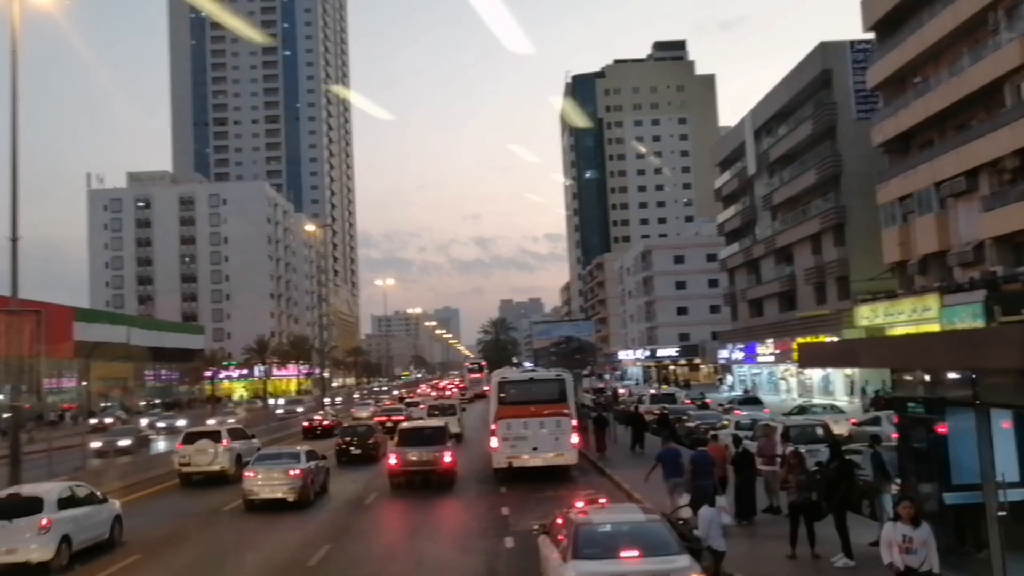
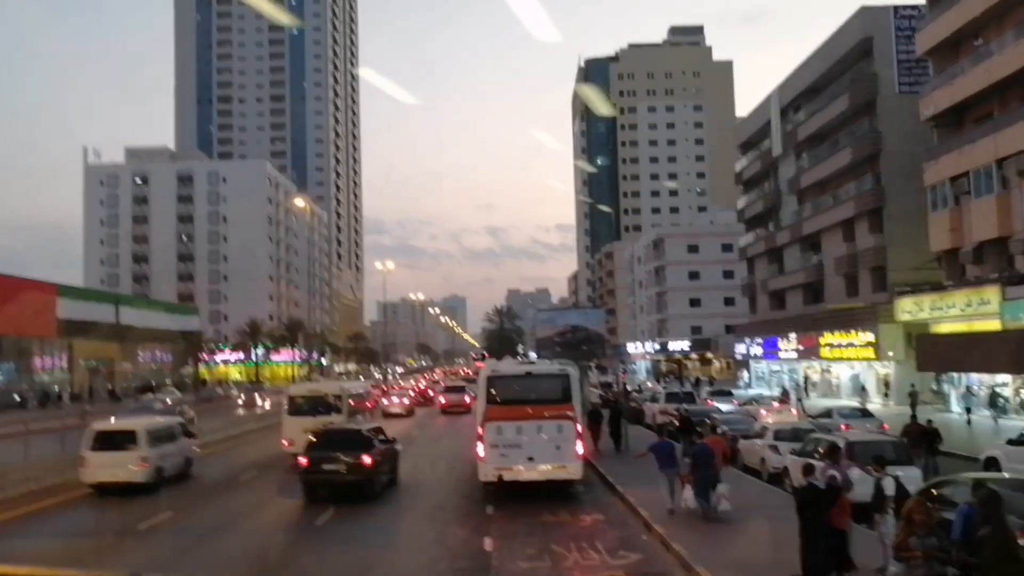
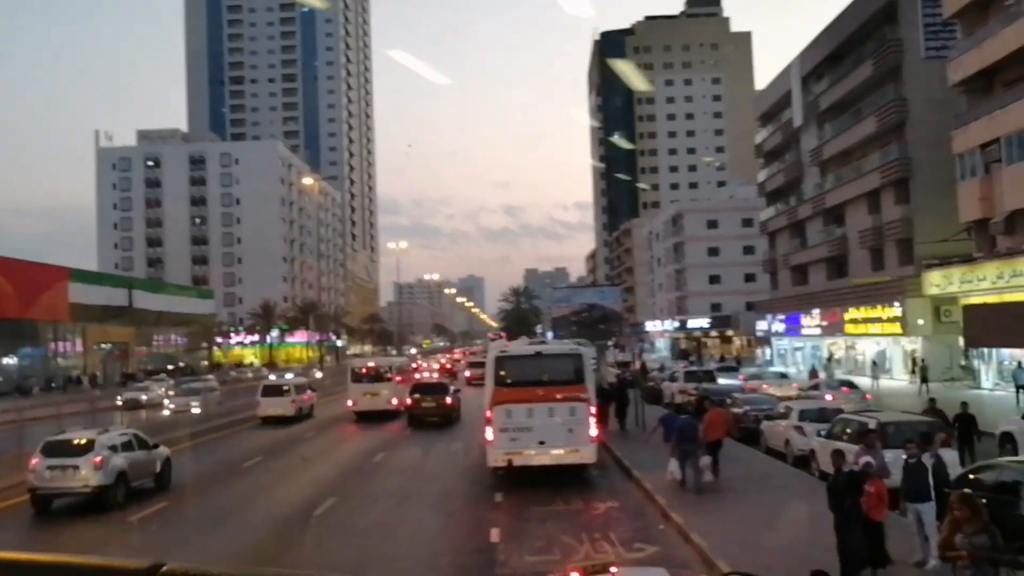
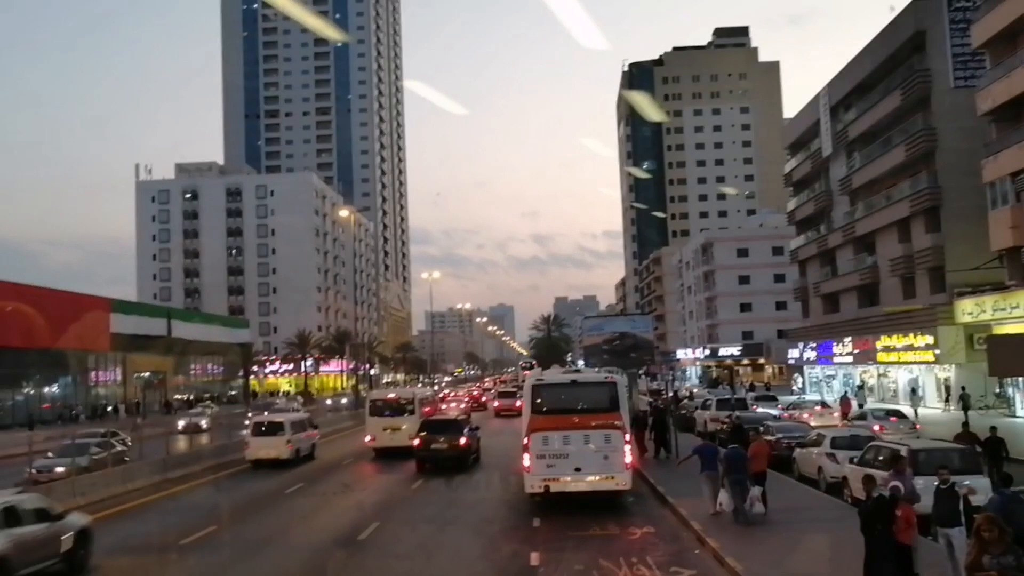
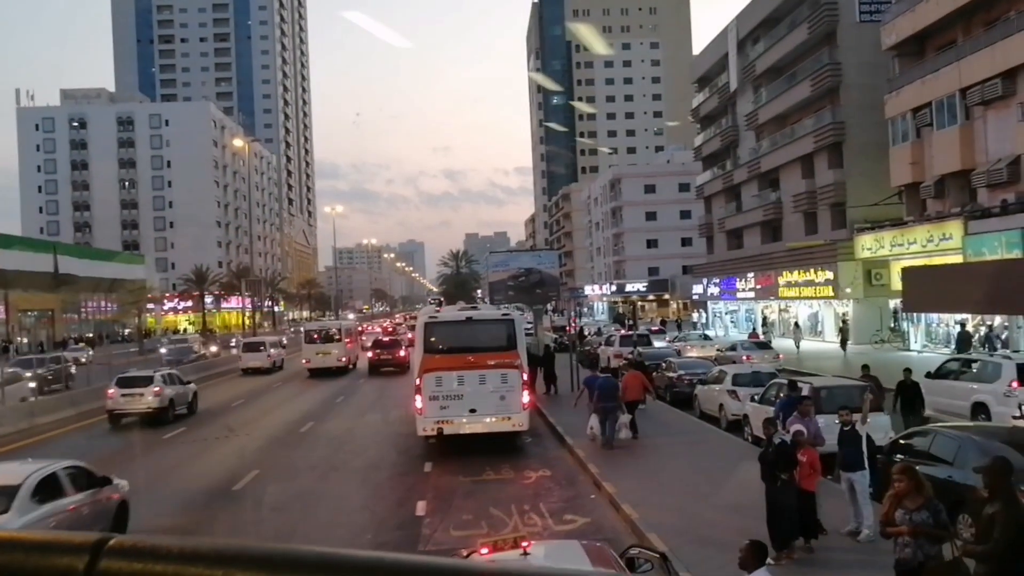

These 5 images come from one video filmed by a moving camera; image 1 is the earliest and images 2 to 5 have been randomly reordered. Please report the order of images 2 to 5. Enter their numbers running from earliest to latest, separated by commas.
2, 4, 3, 5
